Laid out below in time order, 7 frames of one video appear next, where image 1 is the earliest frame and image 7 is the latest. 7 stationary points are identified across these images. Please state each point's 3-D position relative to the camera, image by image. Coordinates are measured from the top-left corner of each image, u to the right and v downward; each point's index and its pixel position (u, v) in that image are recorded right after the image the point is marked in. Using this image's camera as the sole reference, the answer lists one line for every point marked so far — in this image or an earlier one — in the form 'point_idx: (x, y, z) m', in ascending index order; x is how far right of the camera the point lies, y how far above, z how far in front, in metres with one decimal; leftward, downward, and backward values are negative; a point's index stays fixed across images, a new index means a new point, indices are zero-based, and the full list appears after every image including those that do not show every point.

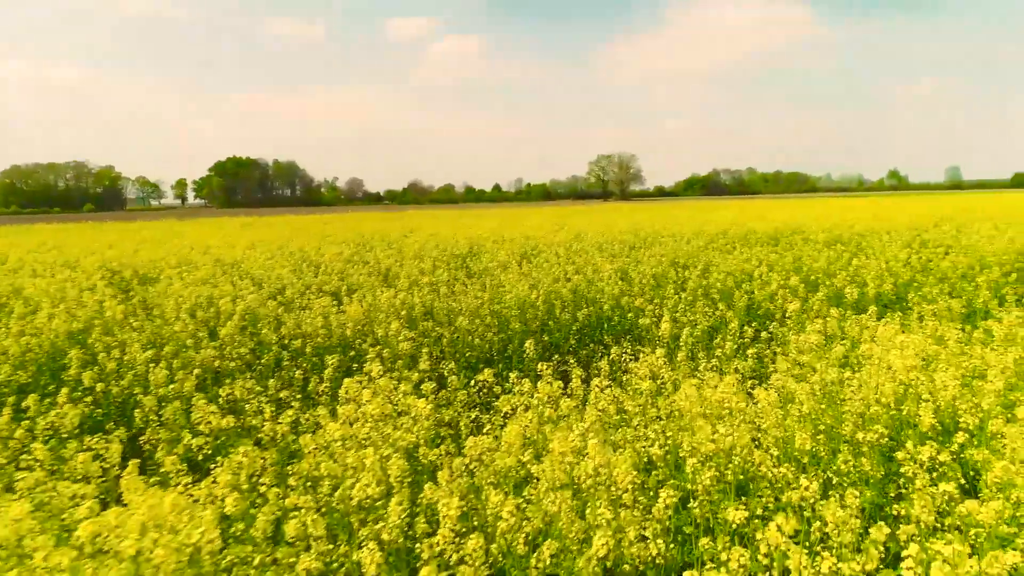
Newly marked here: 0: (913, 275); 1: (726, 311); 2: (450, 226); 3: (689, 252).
0: (+5.1, +0.2, +9.1) m
1: (+2.2, -0.3, +7.3) m
2: (-1.7, +1.7, +19.8) m
3: (+2.7, +0.6, +11.2) m
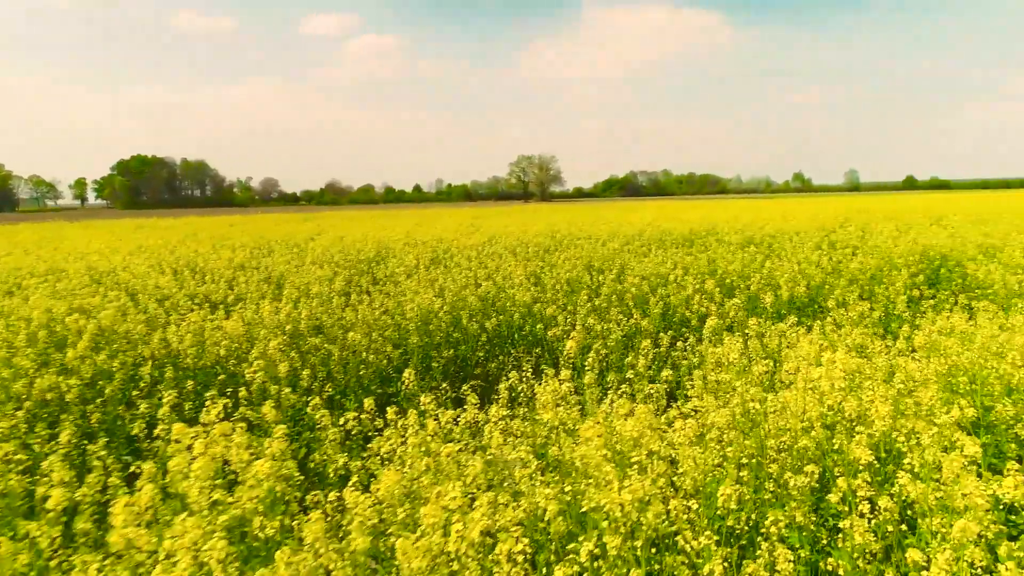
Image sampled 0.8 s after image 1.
0: (+3.9, +0.2, +9.1) m
1: (+1.3, -0.3, +6.9) m
2: (-4.0, +1.6, +19.0) m
3: (+1.4, +0.5, +10.9) m
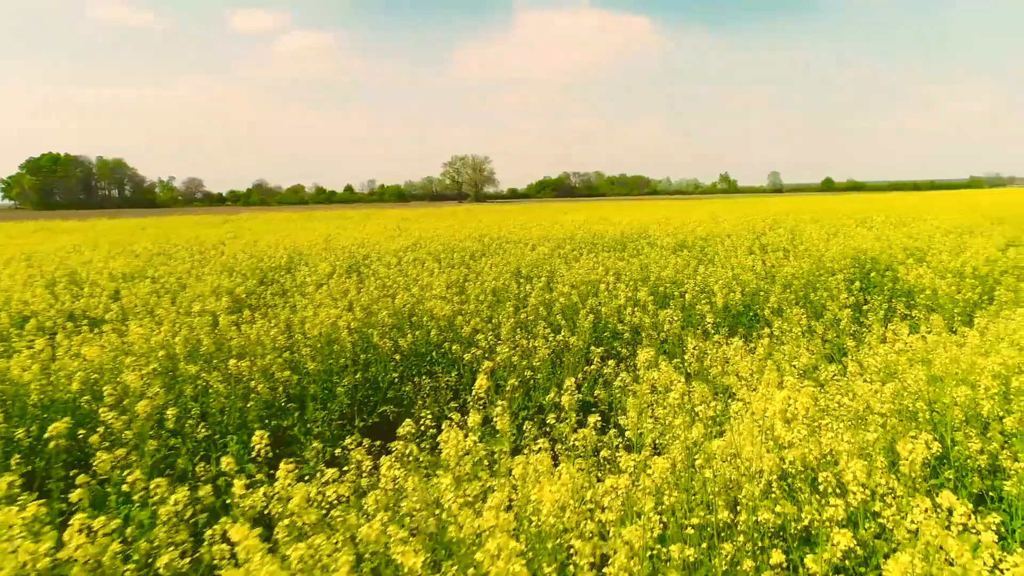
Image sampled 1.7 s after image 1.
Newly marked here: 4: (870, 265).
0: (+3.0, +0.1, +8.7) m
1: (+0.5, -0.4, +6.4) m
2: (-5.8, +1.4, +17.9) m
3: (+0.3, +0.4, +10.4) m
4: (+5.0, +0.3, +10.1) m
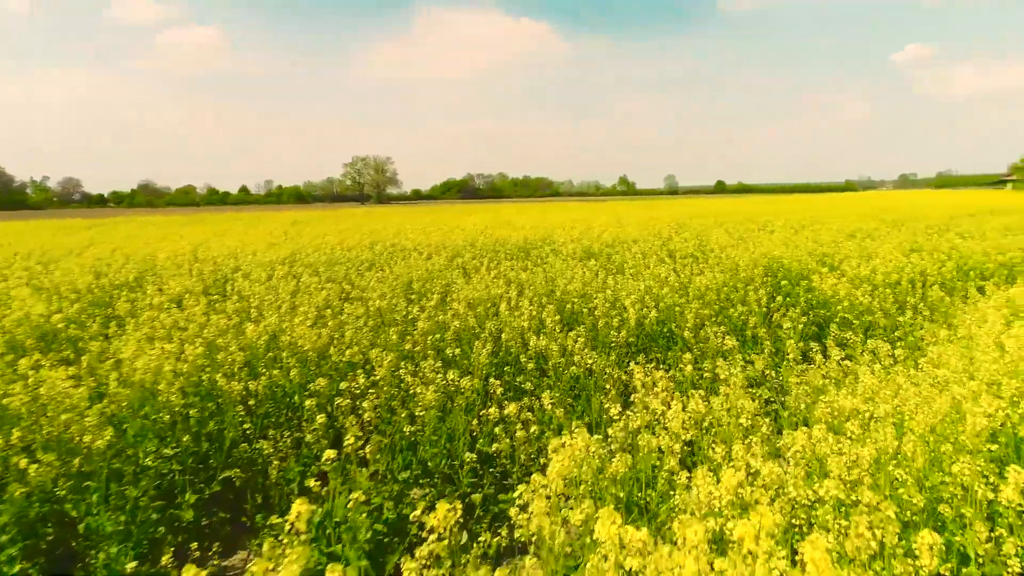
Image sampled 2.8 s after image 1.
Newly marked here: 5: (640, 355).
0: (+1.8, -0.1, +8.0) m
1: (-0.3, -0.6, +5.4) m
2: (-8.1, +1.1, +16.0) m
3: (-1.1, +0.2, +9.3) m
4: (+3.6, +0.2, +9.7) m
5: (+1.1, -0.6, +6.1) m
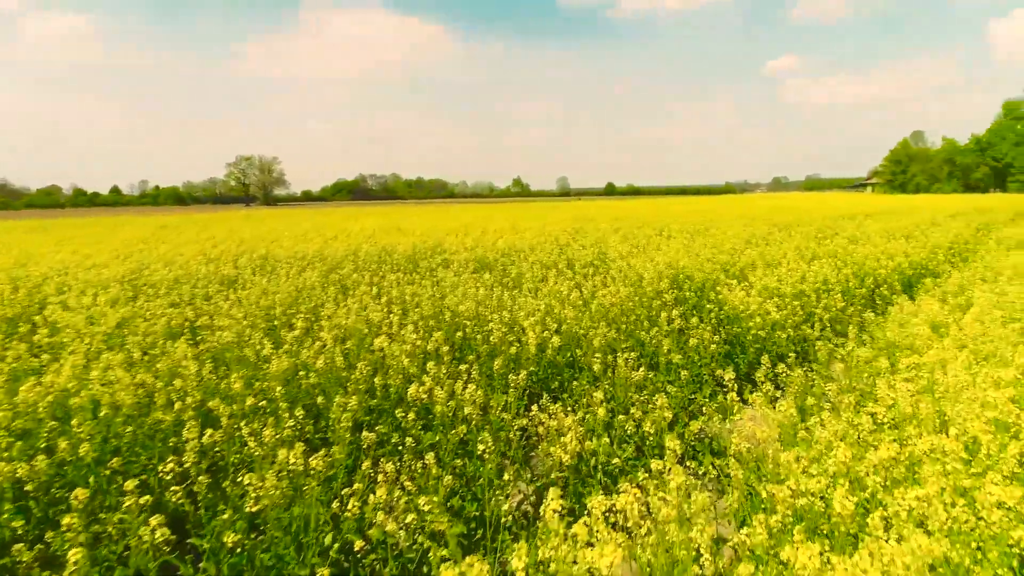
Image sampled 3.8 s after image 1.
0: (+0.6, -0.3, +7.2) m
1: (-1.1, -0.8, +4.2) m
2: (-10.3, +0.7, +13.6) m
3: (-2.4, 0.0, +8.0) m
4: (+2.2, +0.1, +9.1) m
5: (+0.2, -0.8, +5.2) m
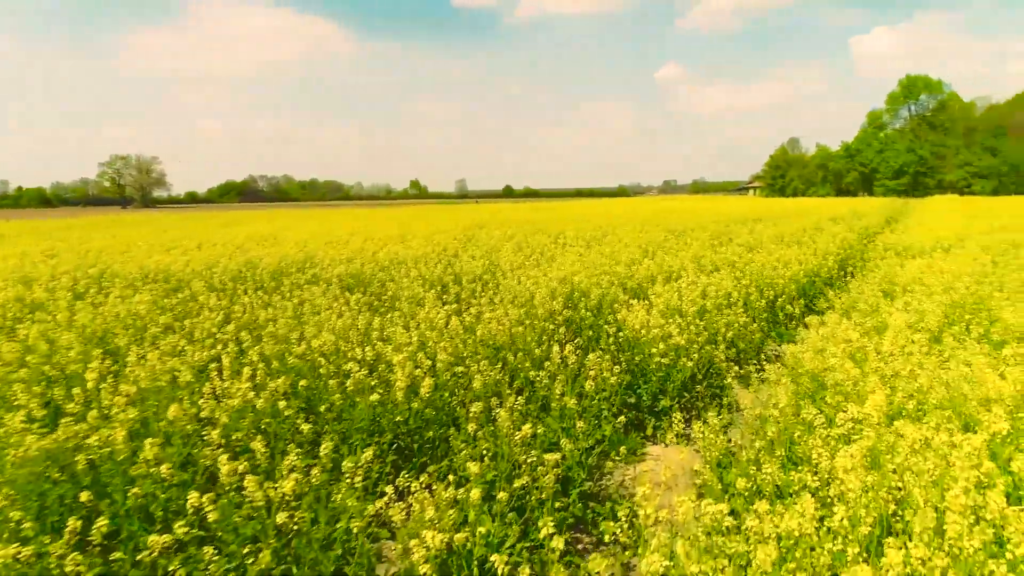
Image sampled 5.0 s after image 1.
0: (-0.5, -0.5, +6.1) m
1: (-1.8, -1.1, +2.9) m
2: (-12.3, +0.3, +10.9) m
3: (-3.6, -0.3, +6.5) m
4: (+0.8, -0.2, +8.2) m
5: (-0.6, -1.0, +4.1) m
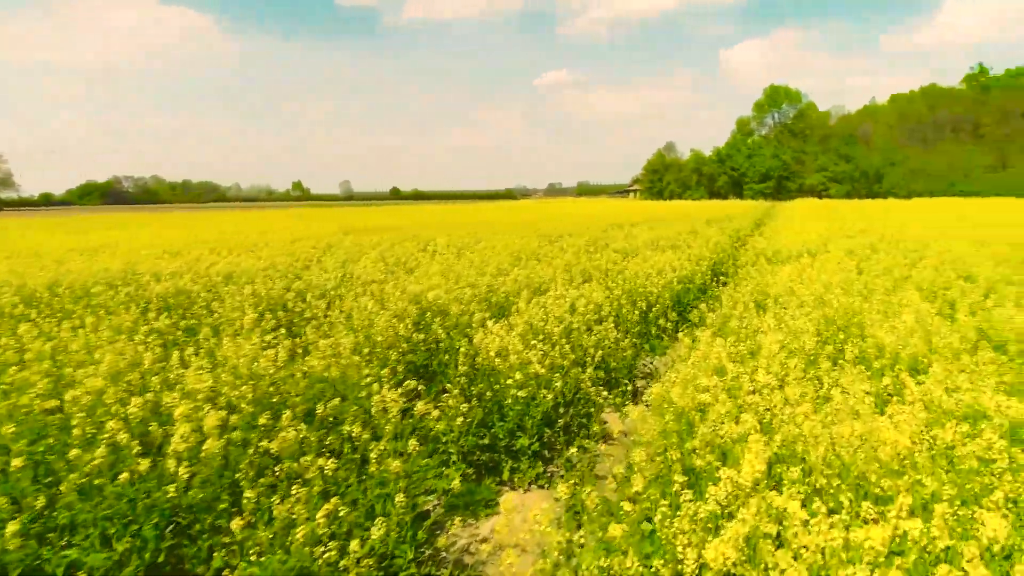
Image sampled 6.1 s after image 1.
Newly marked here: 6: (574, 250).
0: (-1.7, -0.7, +4.9) m
1: (-2.5, -1.3, +1.6) m
2: (-14.1, -0.1, +7.9) m
3: (-4.9, -0.6, +4.8) m
4: (-0.8, -0.3, +7.2) m
5: (-1.5, -1.2, +2.9) m
6: (+1.2, +0.7, +13.8) m
